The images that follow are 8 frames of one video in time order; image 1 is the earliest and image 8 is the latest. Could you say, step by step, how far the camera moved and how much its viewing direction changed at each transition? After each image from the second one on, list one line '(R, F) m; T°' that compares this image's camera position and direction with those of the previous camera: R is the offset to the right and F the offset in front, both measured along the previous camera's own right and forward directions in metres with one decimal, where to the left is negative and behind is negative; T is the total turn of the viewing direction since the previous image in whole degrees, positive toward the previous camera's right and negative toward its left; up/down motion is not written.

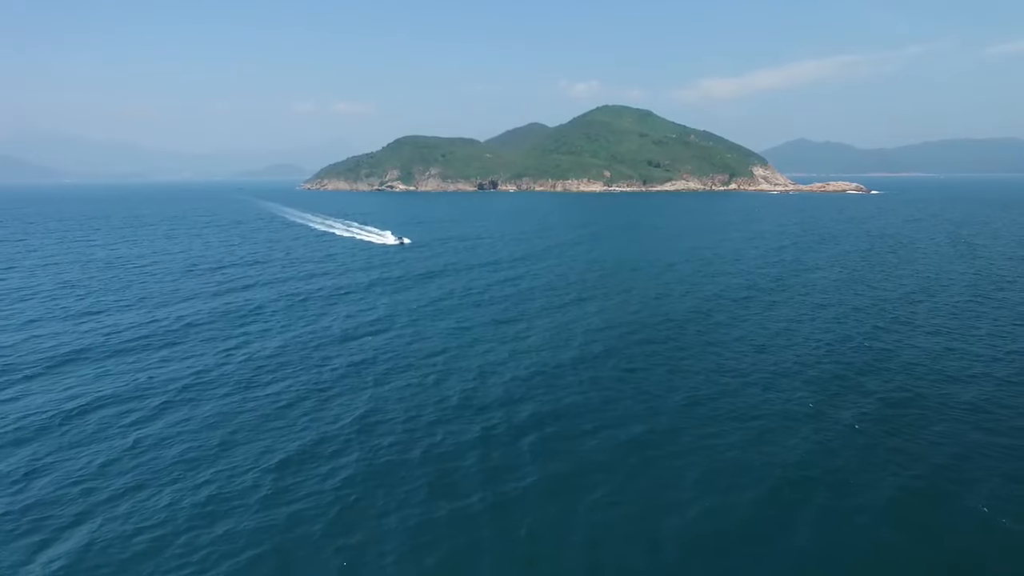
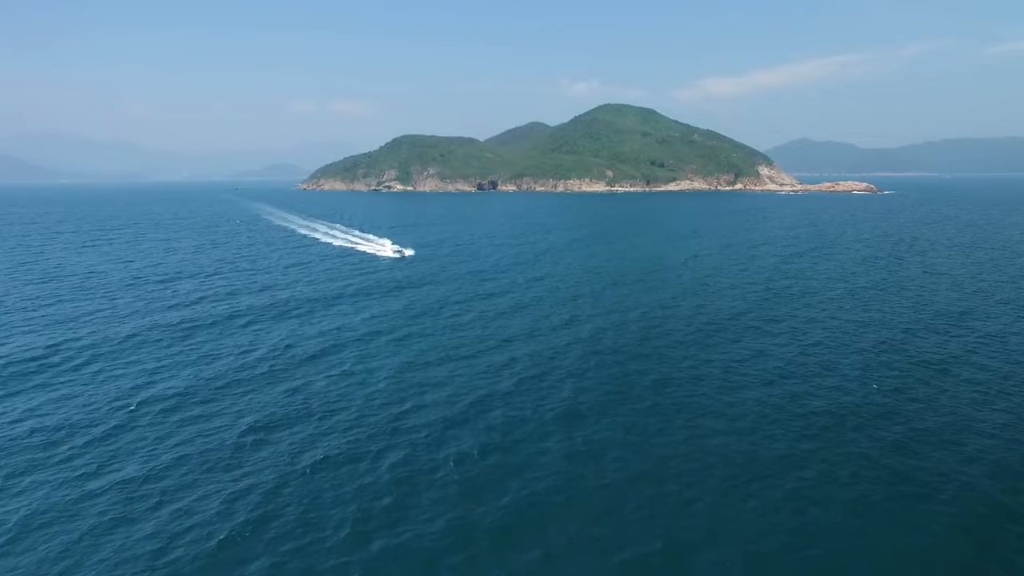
(+2.0, +14.4) m; 0°
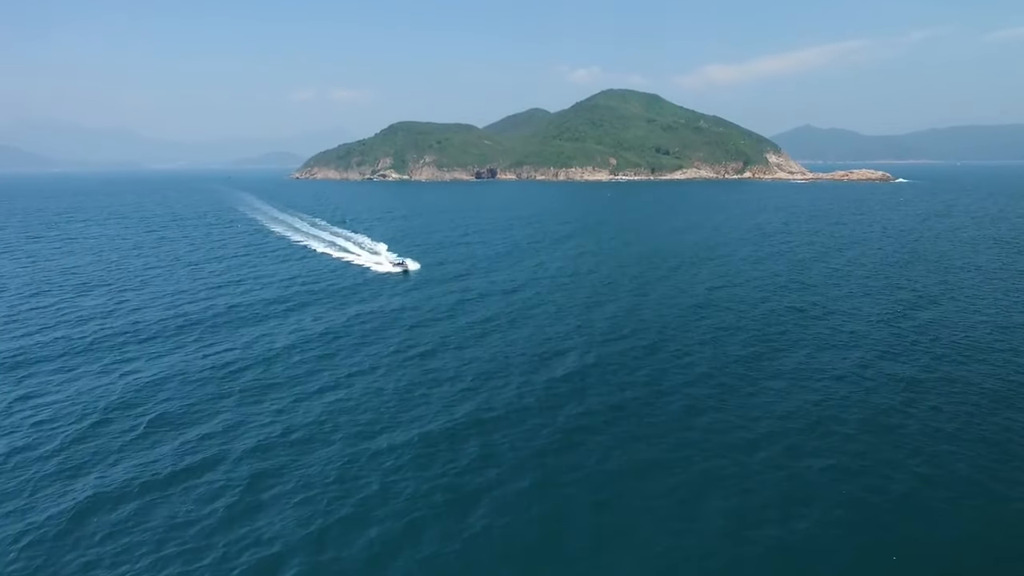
(+3.1, +20.6) m; 0°
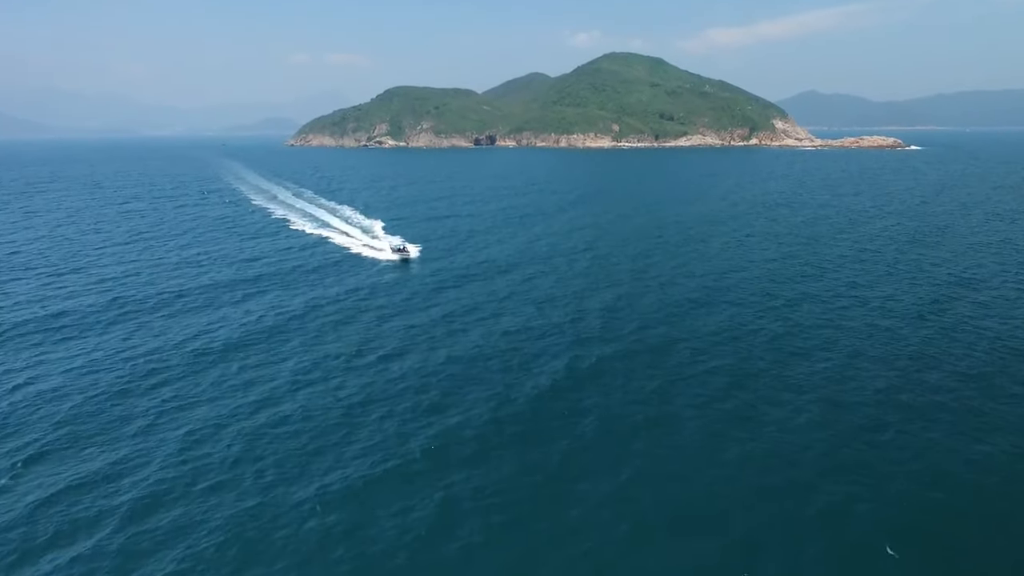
(+1.5, +10.4) m; 0°
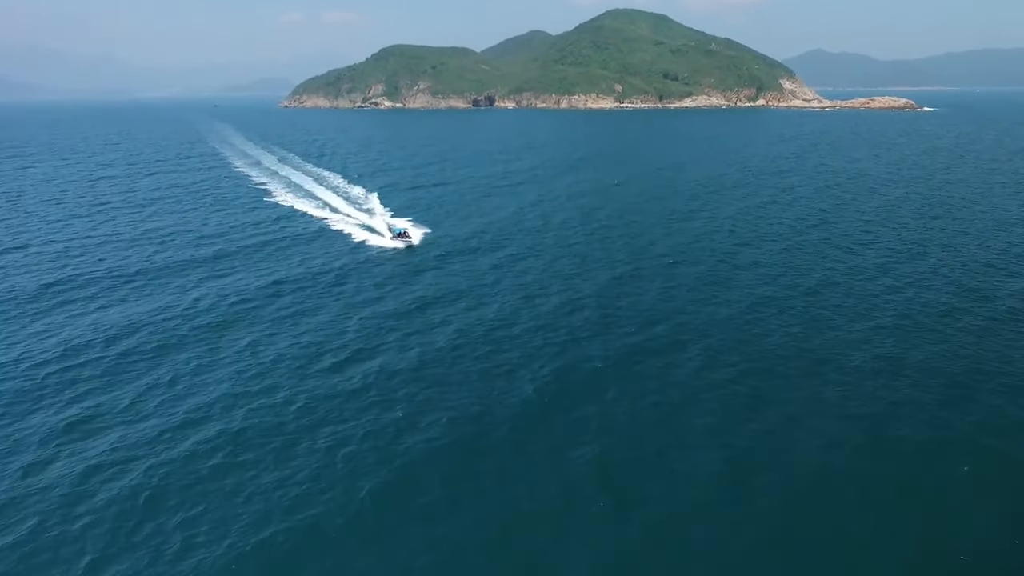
(+1.2, +8.4) m; 0°
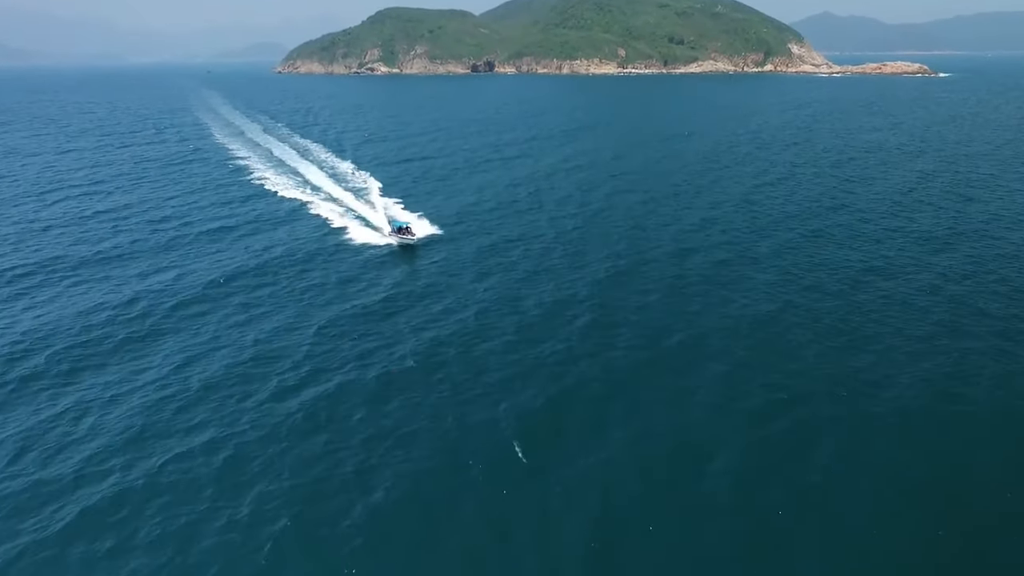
(+1.1, +8.4) m; 0°
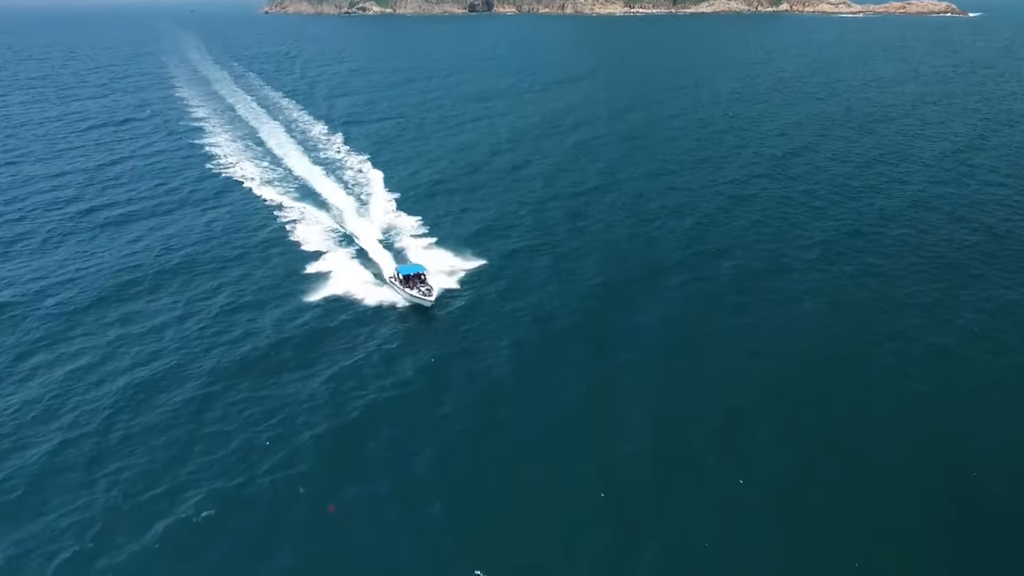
(+1.7, +14.8) m; 0°
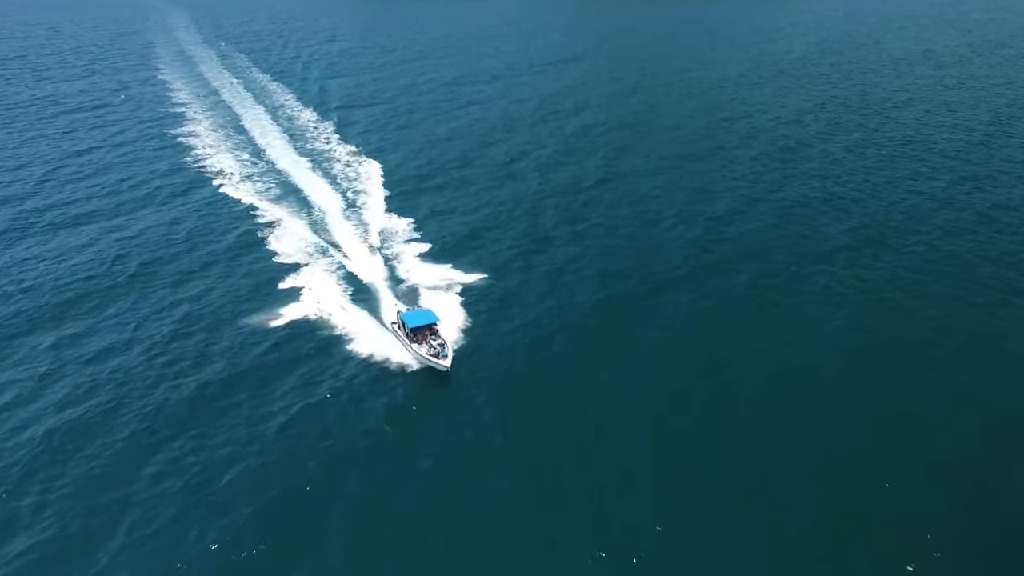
(+0.6, +5.3) m; 0°
